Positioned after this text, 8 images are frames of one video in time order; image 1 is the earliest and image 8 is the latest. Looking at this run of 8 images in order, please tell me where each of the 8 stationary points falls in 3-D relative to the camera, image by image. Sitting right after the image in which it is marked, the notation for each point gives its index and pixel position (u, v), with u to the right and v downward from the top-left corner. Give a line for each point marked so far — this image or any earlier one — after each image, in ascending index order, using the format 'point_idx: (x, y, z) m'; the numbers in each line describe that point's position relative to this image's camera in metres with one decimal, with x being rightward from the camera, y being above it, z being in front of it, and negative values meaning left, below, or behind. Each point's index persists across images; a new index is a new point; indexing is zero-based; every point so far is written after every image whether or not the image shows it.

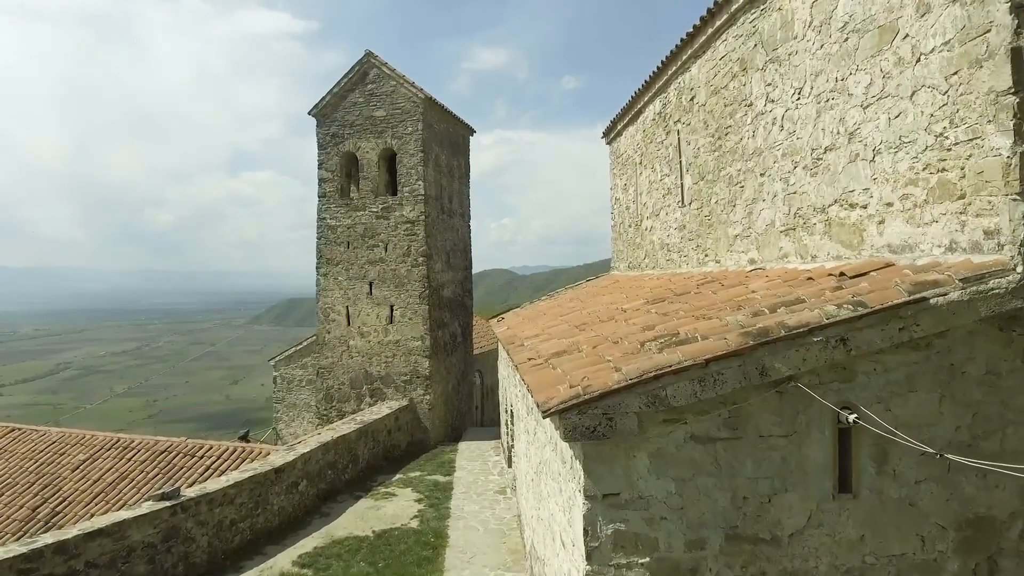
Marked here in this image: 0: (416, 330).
0: (-2.0, -0.9, +11.6) m
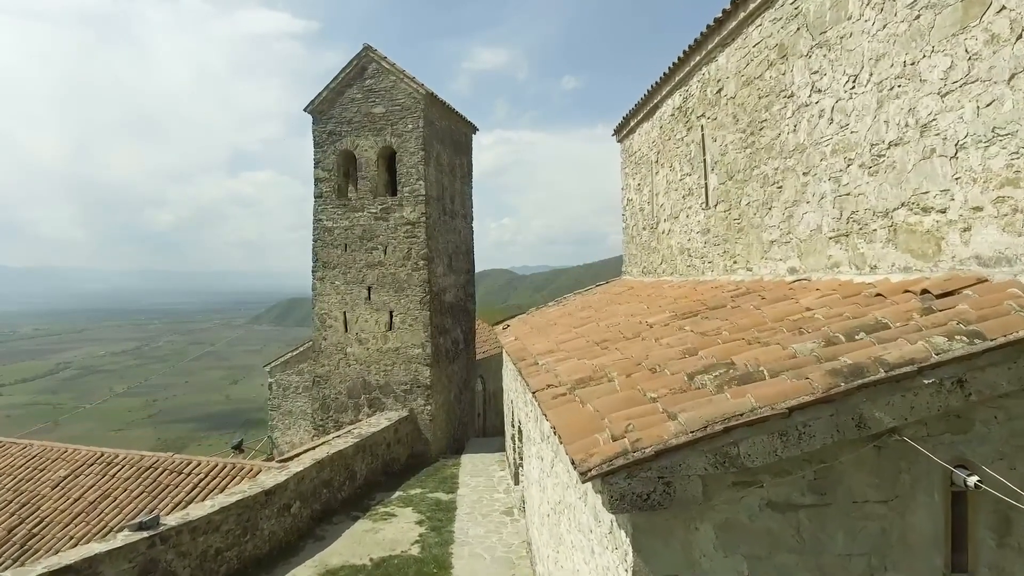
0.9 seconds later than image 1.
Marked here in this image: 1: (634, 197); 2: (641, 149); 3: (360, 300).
0: (-1.9, -1.0, +11.0) m
1: (+2.0, +1.5, +9.0) m
2: (+2.0, +2.1, +8.5) m
3: (-3.1, -0.3, +11.3) m
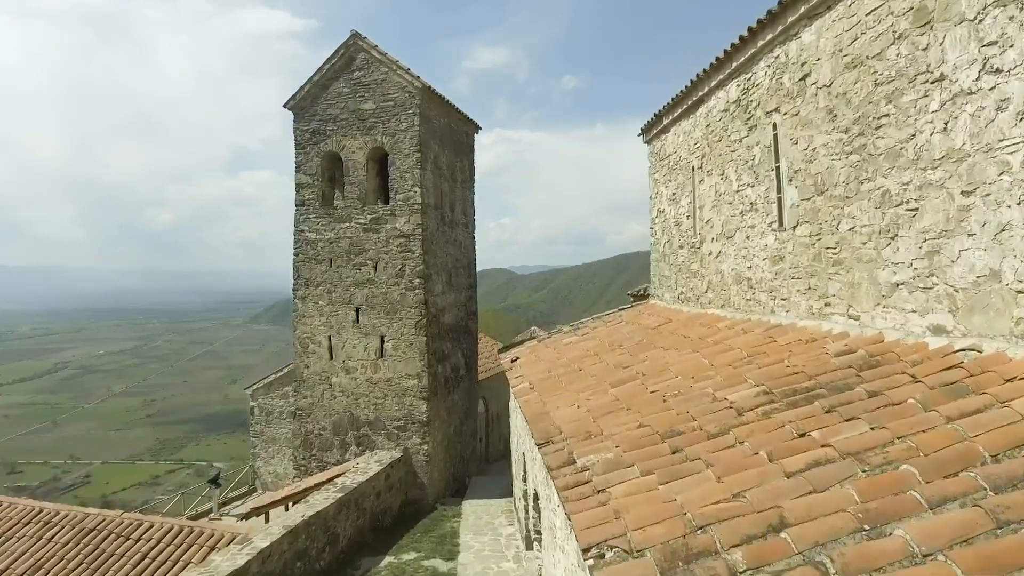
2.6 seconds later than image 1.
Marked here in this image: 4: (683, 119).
0: (-1.8, -1.4, +9.6) m
1: (+2.1, +1.1, +7.6) m
2: (+2.1, +1.8, +7.1) m
3: (-3.0, -0.6, +9.9) m
4: (+2.1, +2.1, +6.9) m
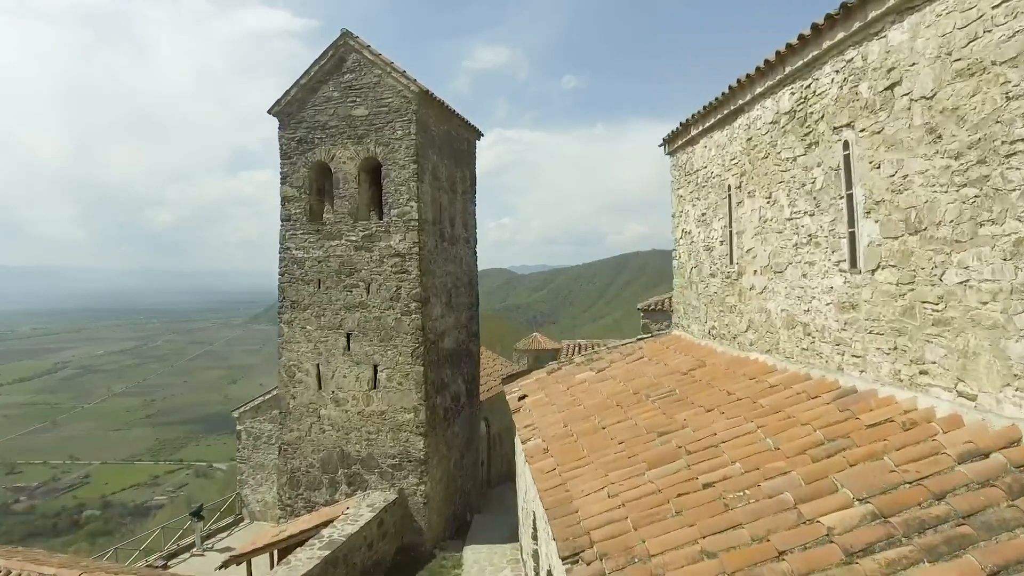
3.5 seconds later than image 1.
0: (-1.7, -1.8, +8.8) m
1: (+2.2, +0.7, +6.7) m
2: (+2.2, +1.4, +6.3) m
3: (-2.9, -1.0, +9.1) m
4: (+2.2, +1.7, +6.1) m
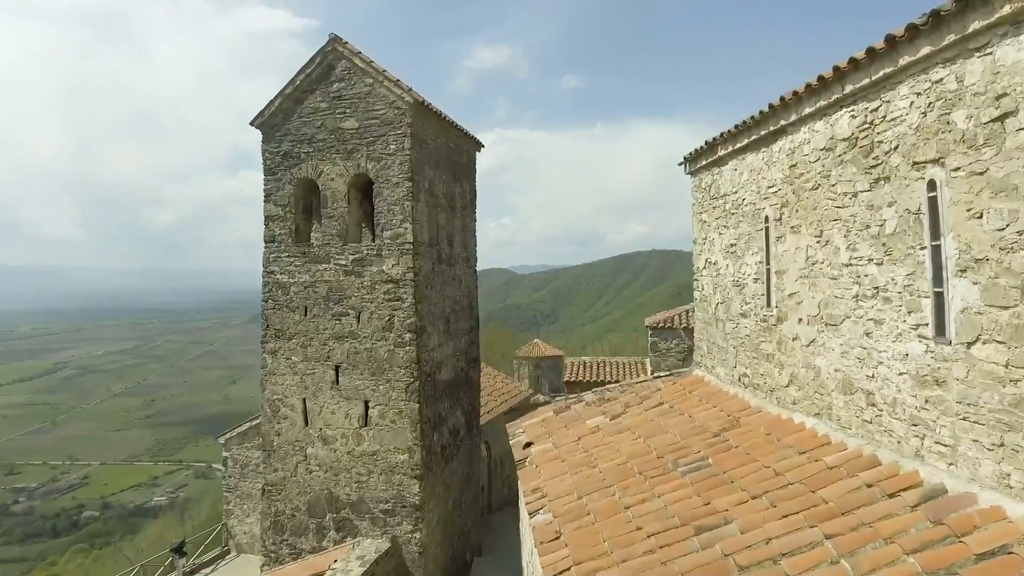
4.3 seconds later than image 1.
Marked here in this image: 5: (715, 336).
0: (-1.6, -2.2, +8.0) m
1: (+2.3, +0.3, +6.0) m
2: (+2.3, +0.9, +5.5) m
3: (-2.8, -1.4, +8.3) m
4: (+2.3, +1.3, +5.3) m
5: (+2.3, -0.5, +6.3) m
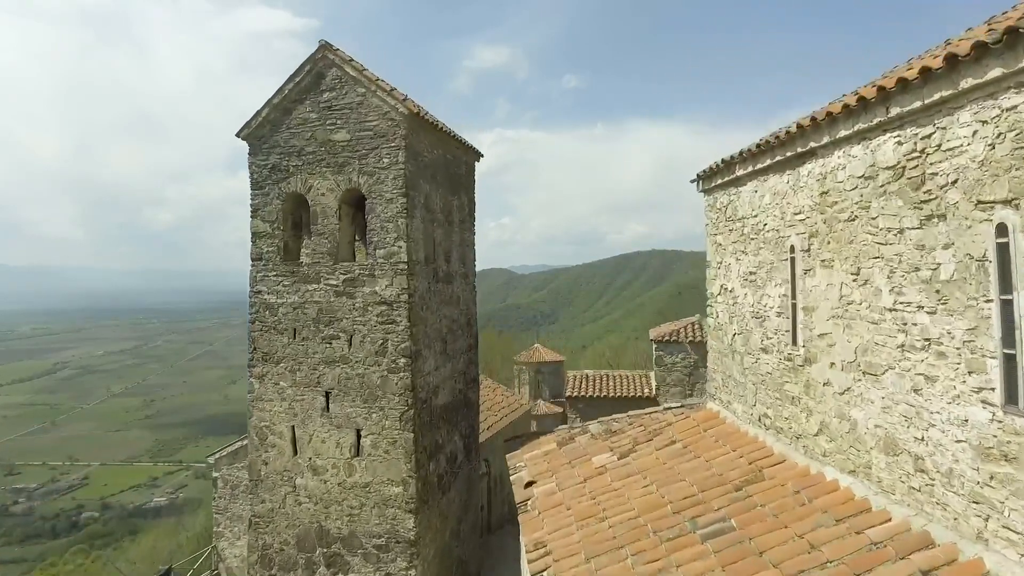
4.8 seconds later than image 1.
0: (-1.6, -2.5, +7.6) m
1: (+2.3, 0.0, +5.5) m
2: (+2.3, +0.6, +5.1) m
3: (-2.8, -1.8, +7.9) m
4: (+2.3, +1.0, +4.9) m
5: (+2.3, -0.9, +5.8) m
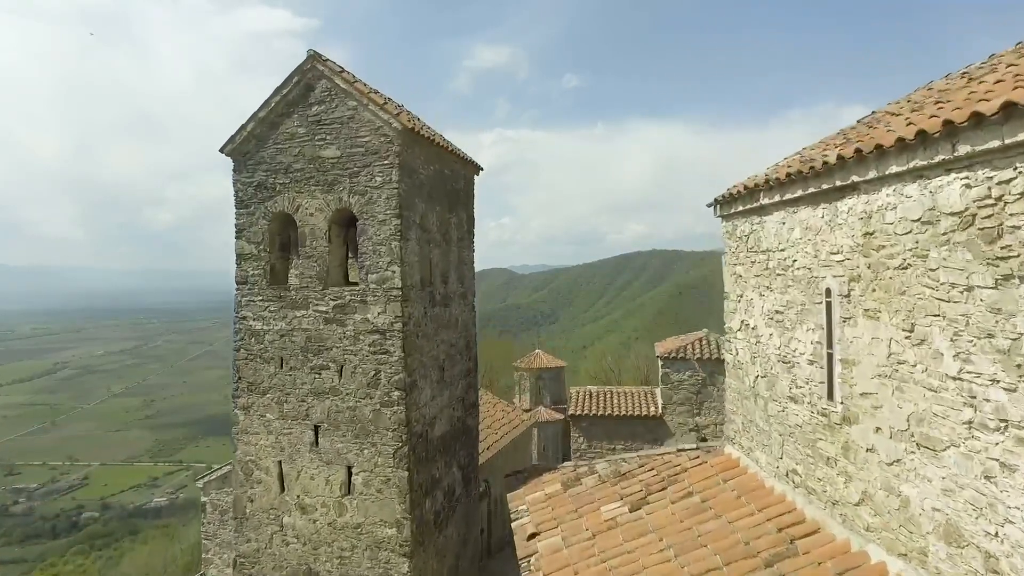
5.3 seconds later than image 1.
0: (-1.6, -2.8, +7.1) m
1: (+2.3, -0.4, +5.0) m
2: (+2.3, +0.3, +4.6) m
3: (-2.8, -2.1, +7.4) m
4: (+2.3, +0.6, +4.4) m
5: (+2.3, -1.2, +5.3) m
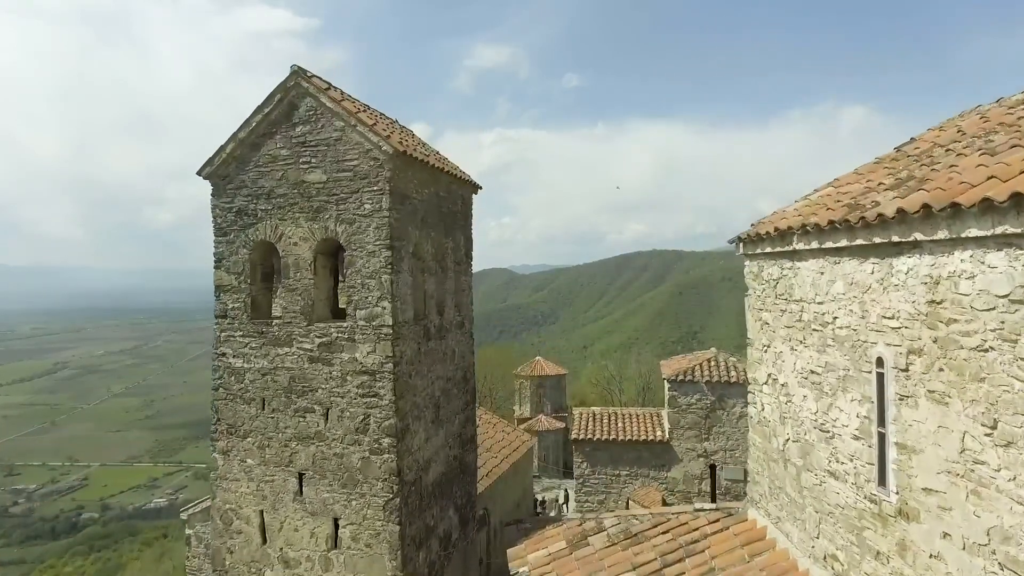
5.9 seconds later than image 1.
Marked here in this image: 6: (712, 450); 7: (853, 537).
0: (-1.6, -3.3, +6.5) m
1: (+2.3, -0.8, +4.5) m
2: (+2.3, -0.2, +4.0) m
3: (-2.8, -2.5, +6.8) m
4: (+2.3, +0.2, +3.8) m
5: (+2.3, -1.6, +4.7) m
6: (+4.6, -3.7, +12.7) m
7: (+2.4, -1.7, +3.8) m
